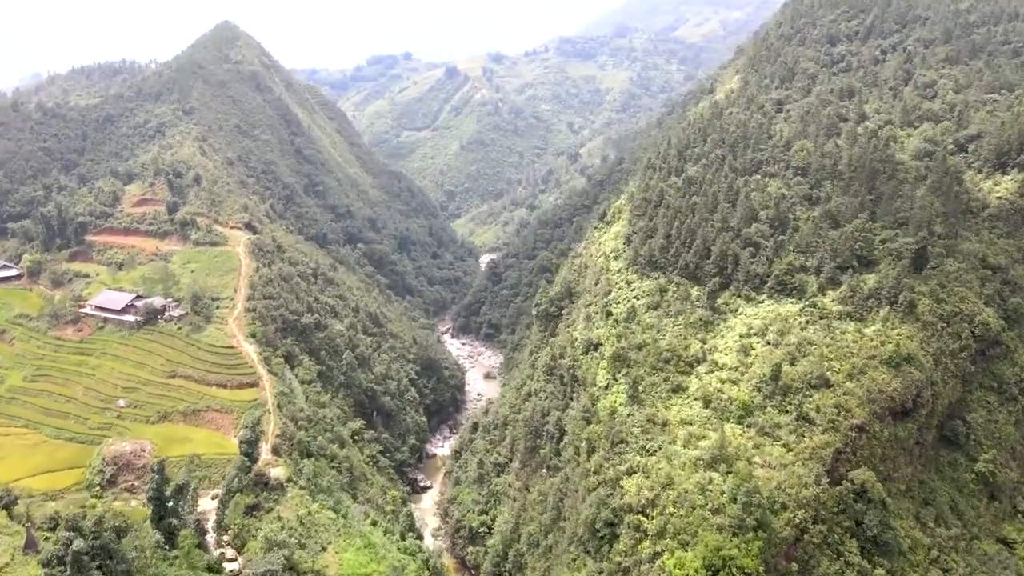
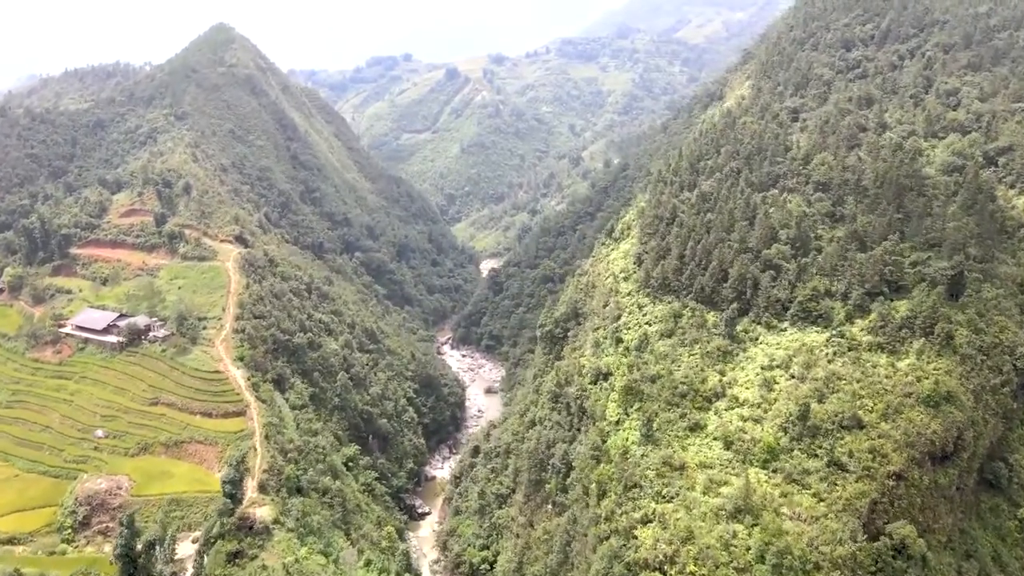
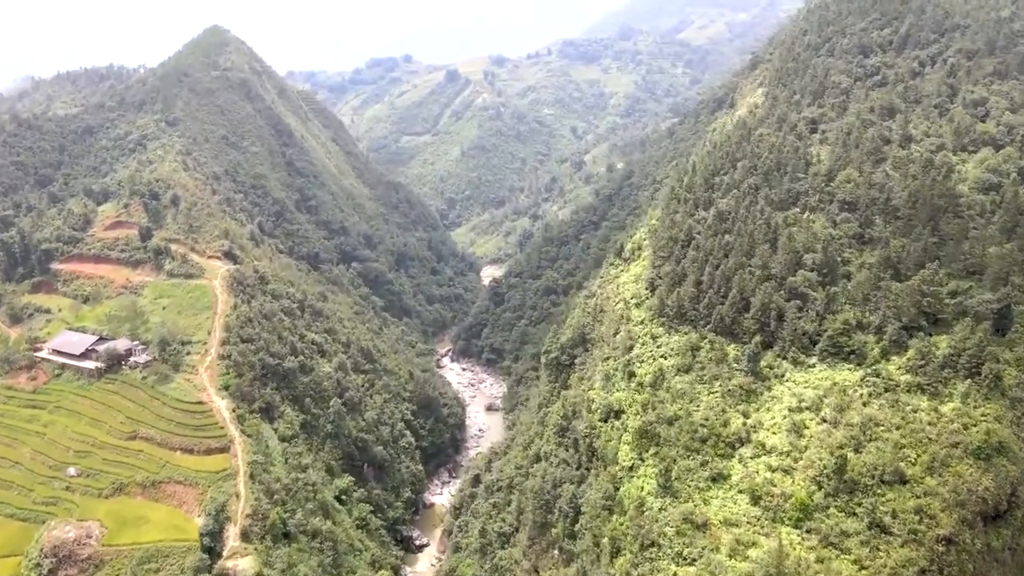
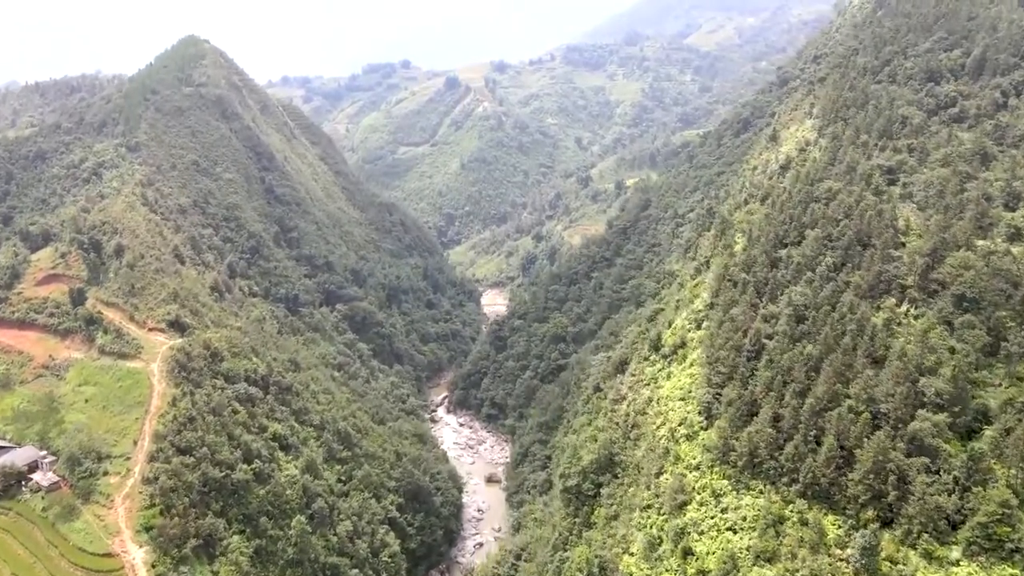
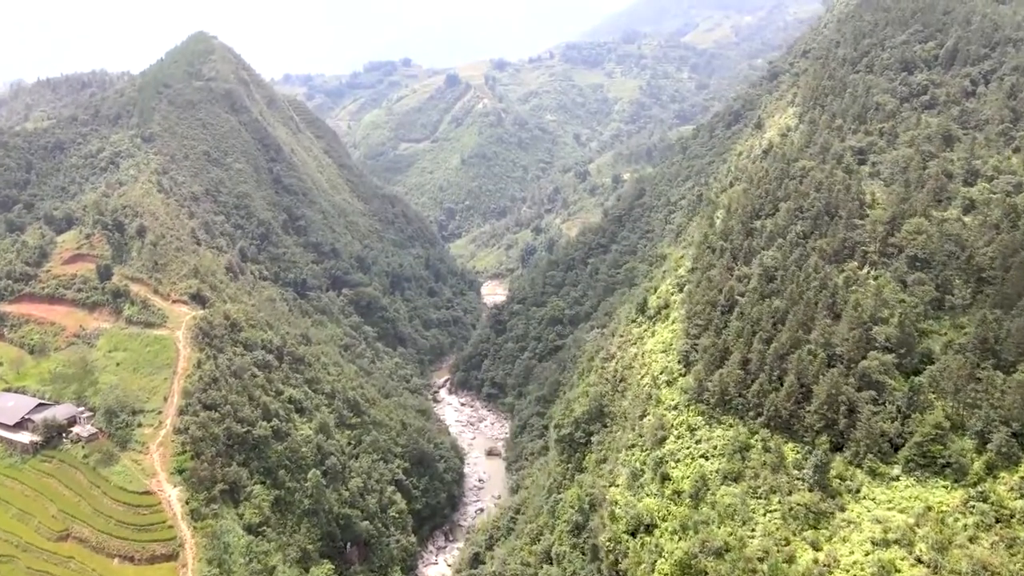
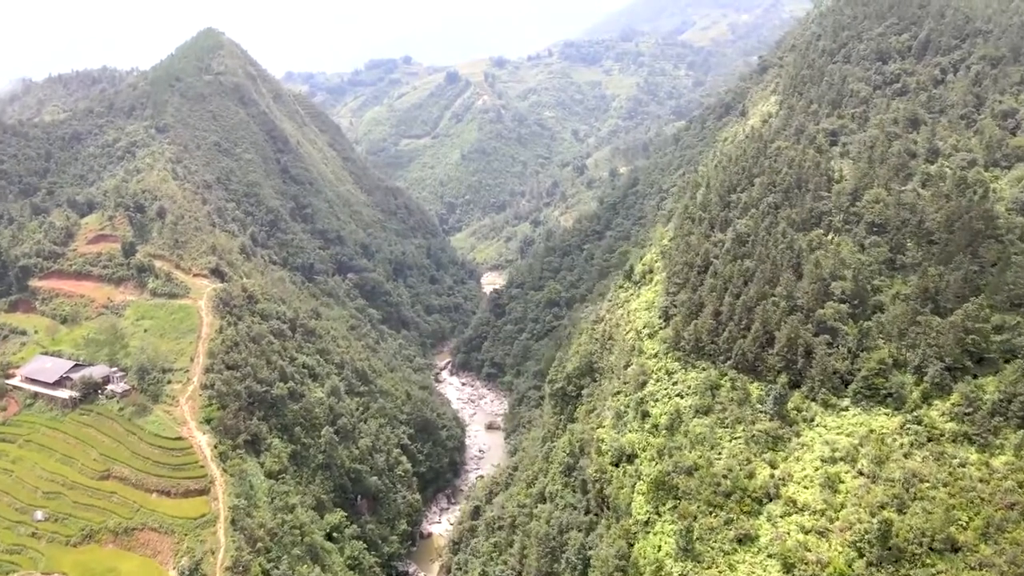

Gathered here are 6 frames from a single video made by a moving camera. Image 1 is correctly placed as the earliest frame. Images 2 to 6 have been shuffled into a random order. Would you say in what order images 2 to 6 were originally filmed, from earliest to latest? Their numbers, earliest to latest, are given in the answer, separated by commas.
2, 3, 6, 5, 4
